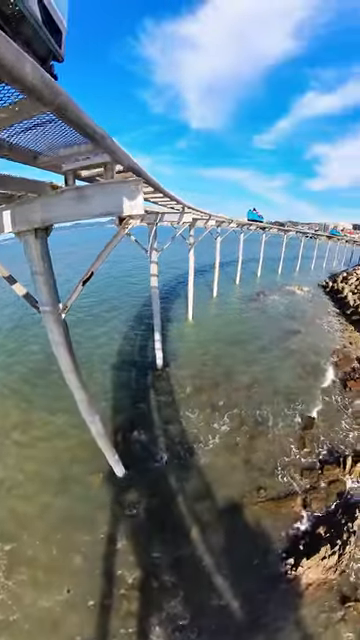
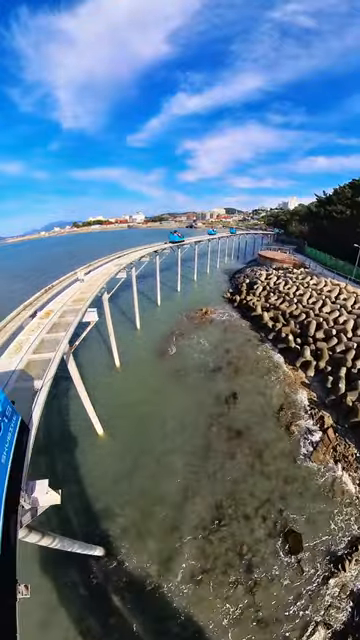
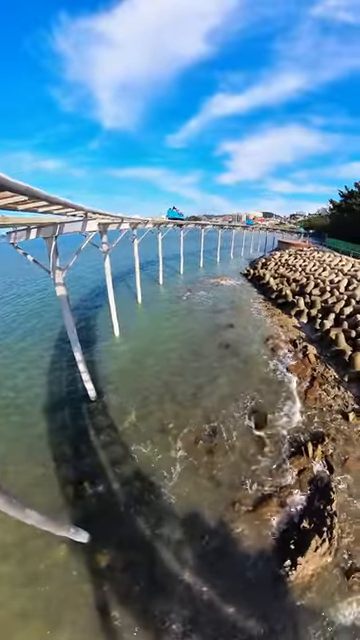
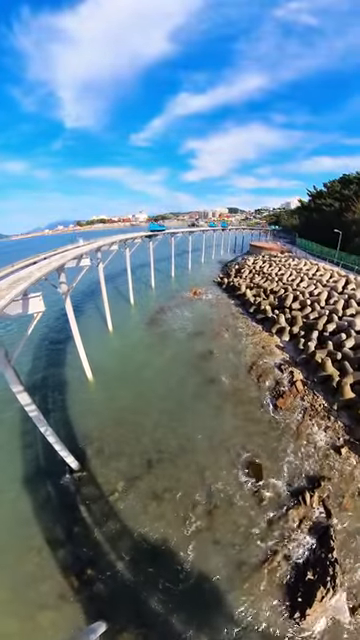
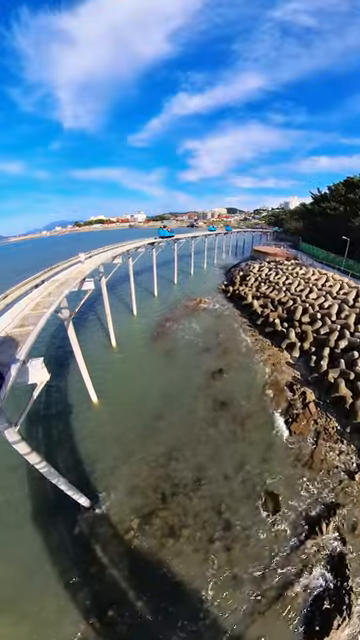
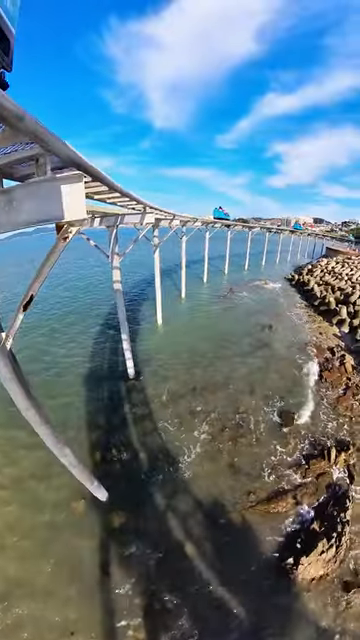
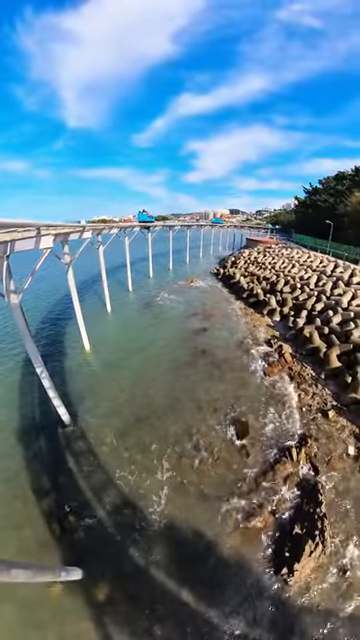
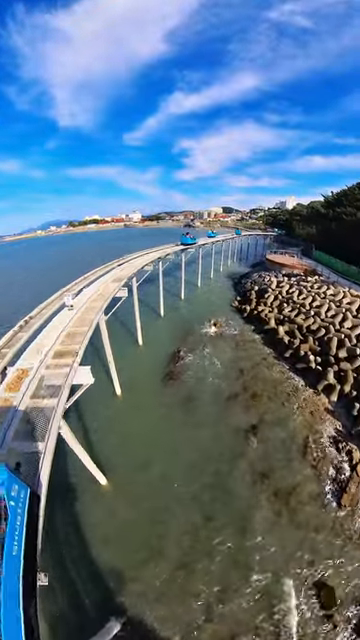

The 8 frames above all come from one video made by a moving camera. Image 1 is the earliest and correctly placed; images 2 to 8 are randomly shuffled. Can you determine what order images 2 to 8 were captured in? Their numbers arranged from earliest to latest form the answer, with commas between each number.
6, 3, 7, 4, 5, 2, 8
